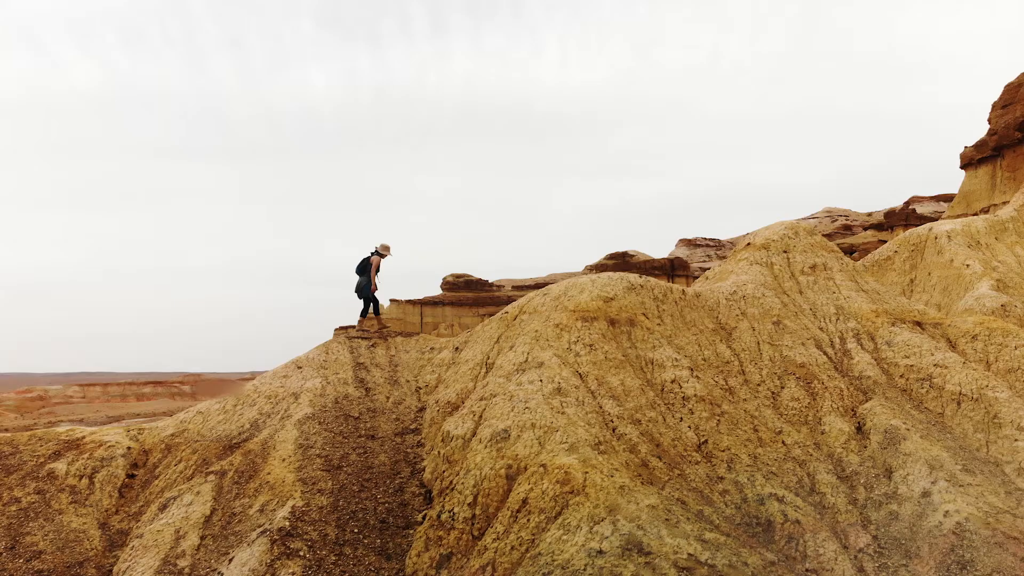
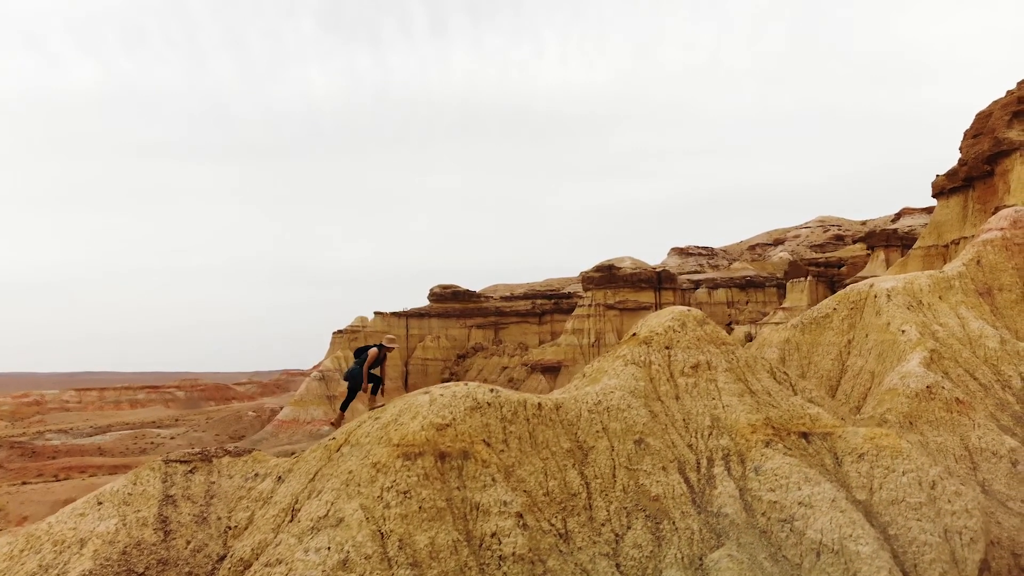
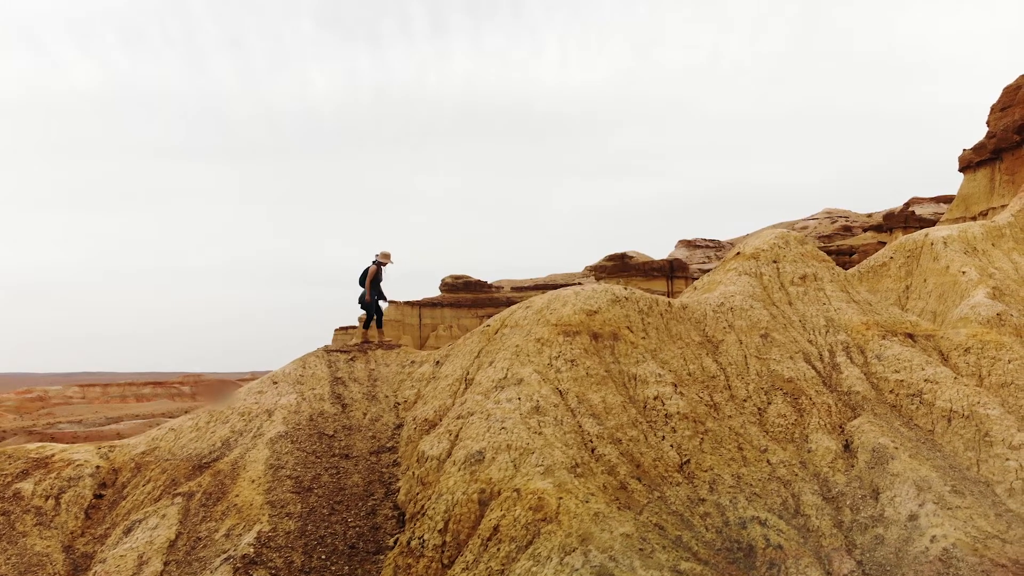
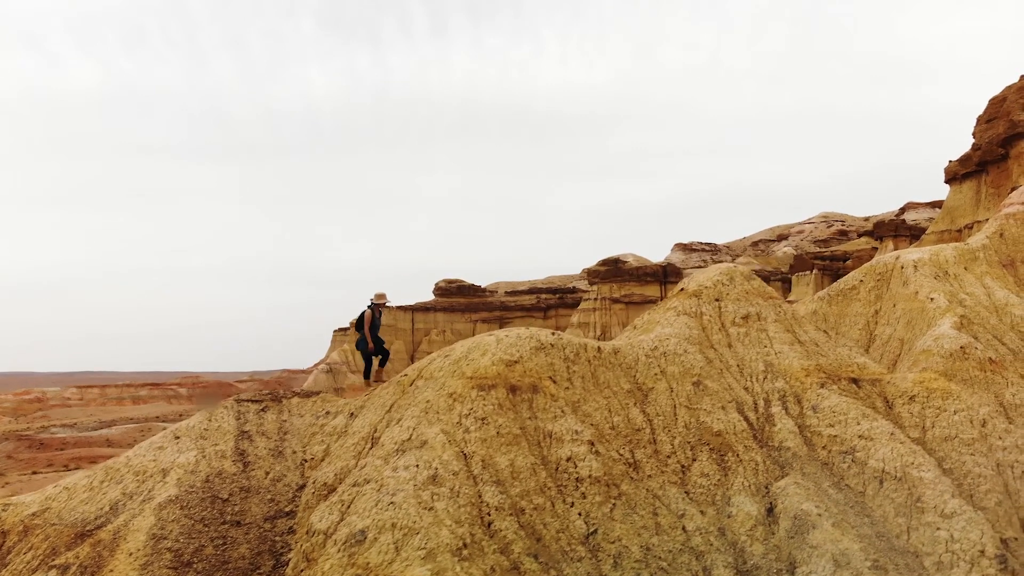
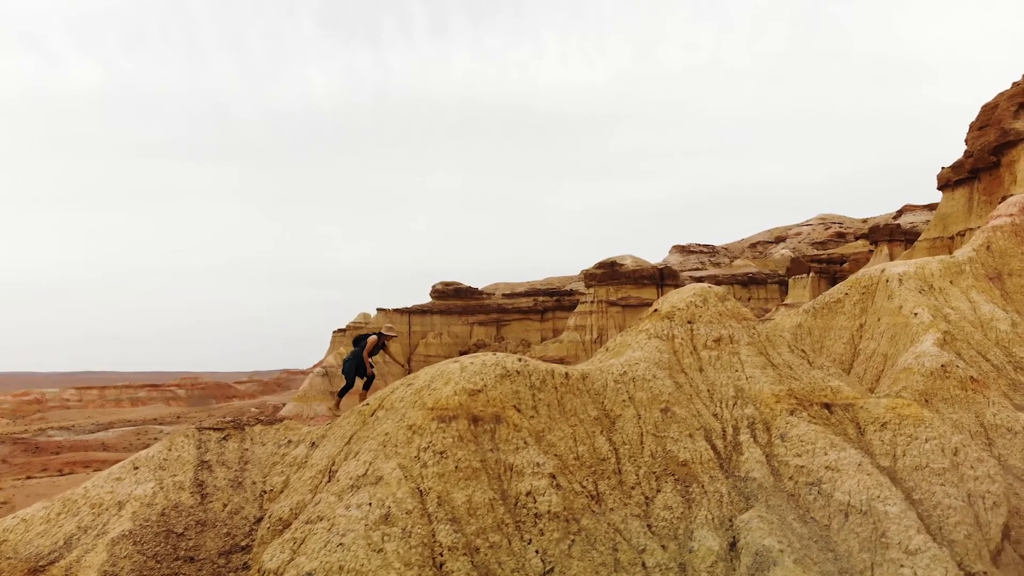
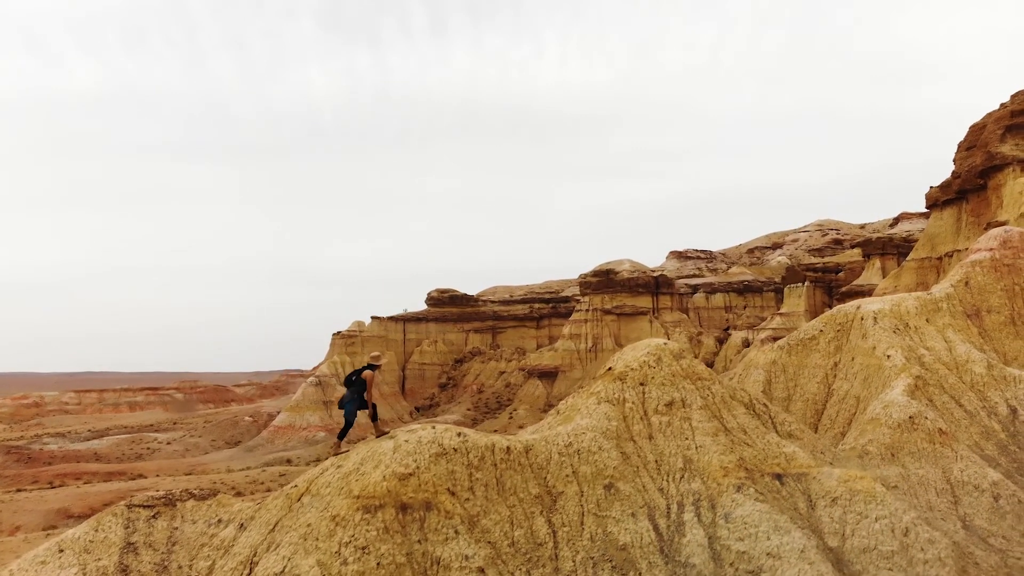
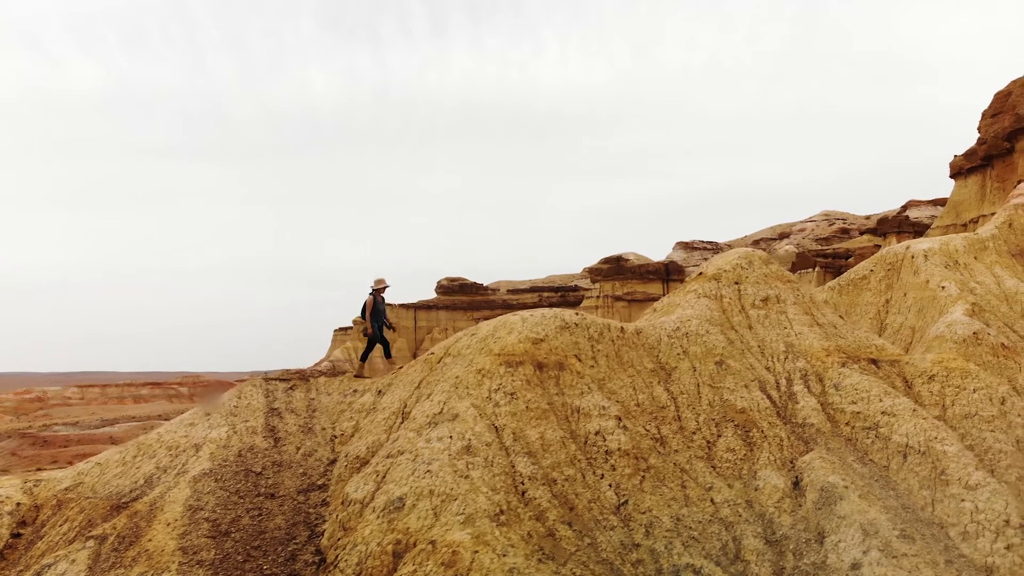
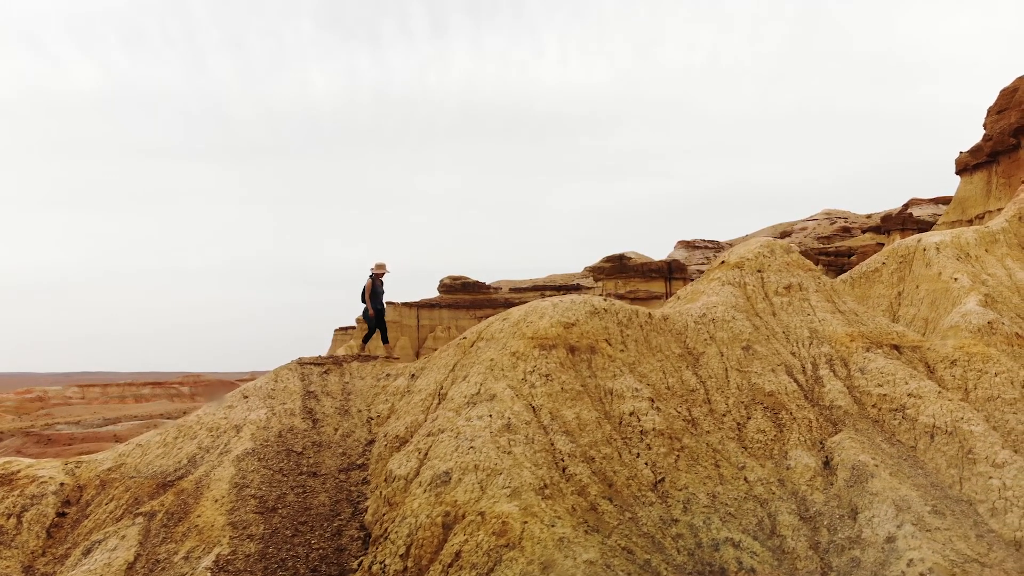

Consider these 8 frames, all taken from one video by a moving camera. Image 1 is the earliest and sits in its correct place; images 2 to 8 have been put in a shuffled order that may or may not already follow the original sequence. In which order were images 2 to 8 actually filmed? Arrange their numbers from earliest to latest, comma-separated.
3, 8, 7, 4, 5, 2, 6
